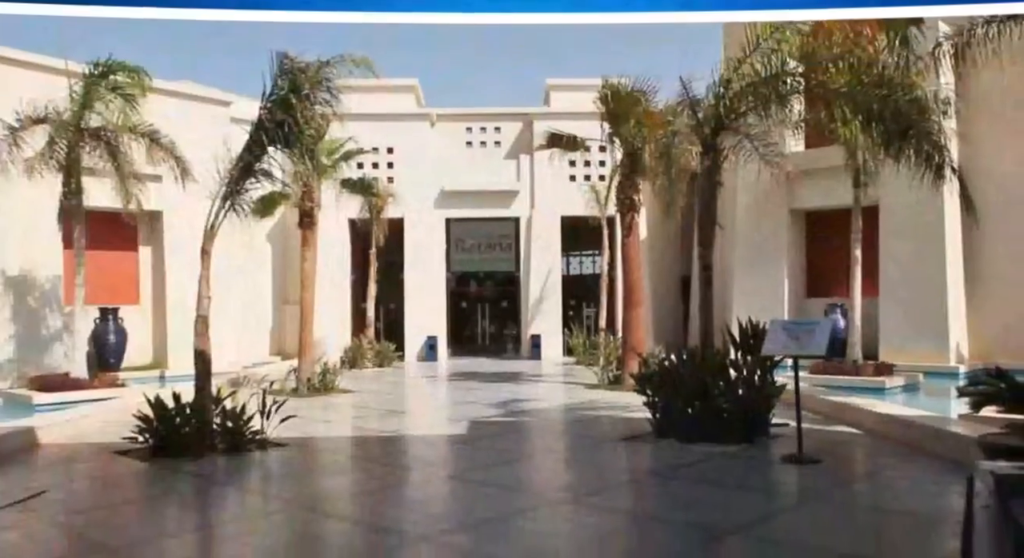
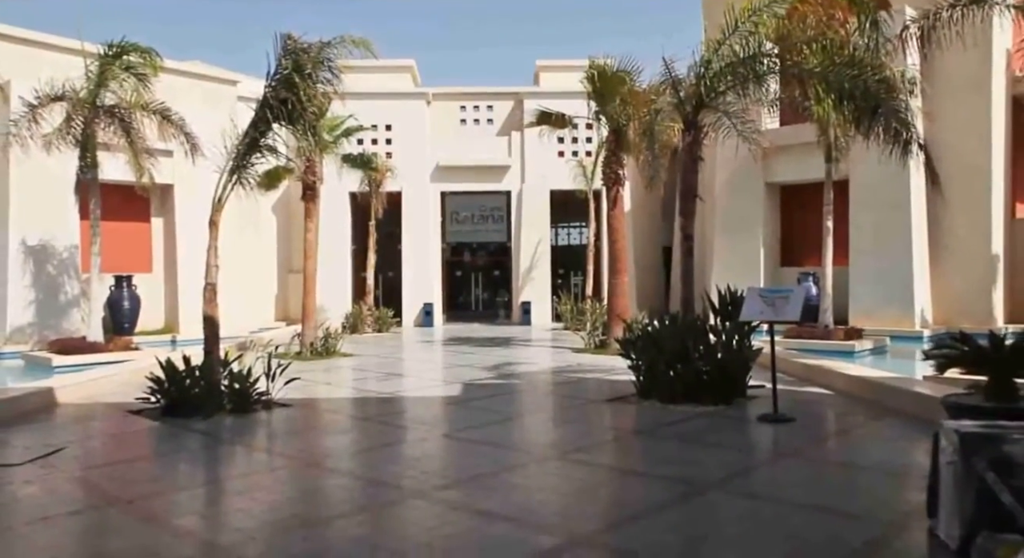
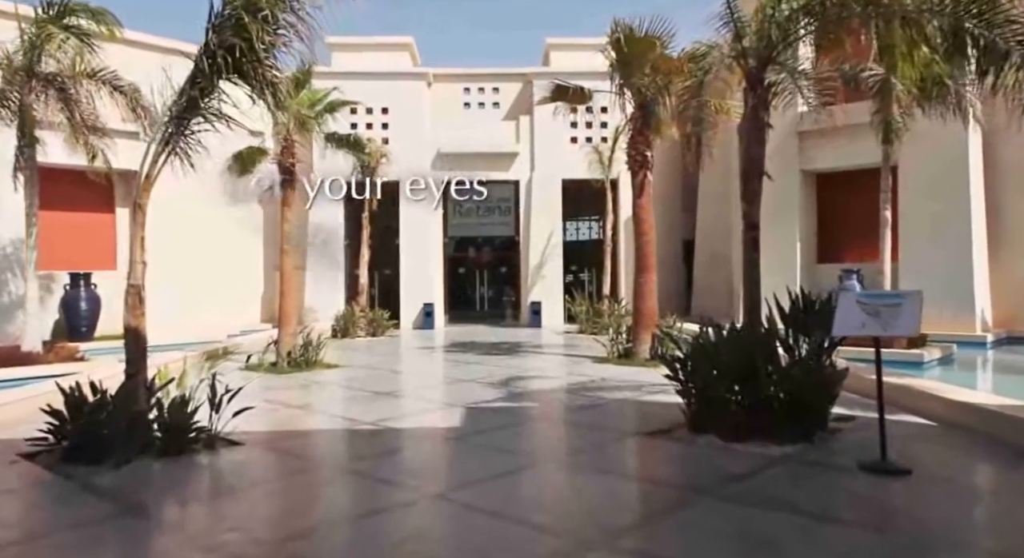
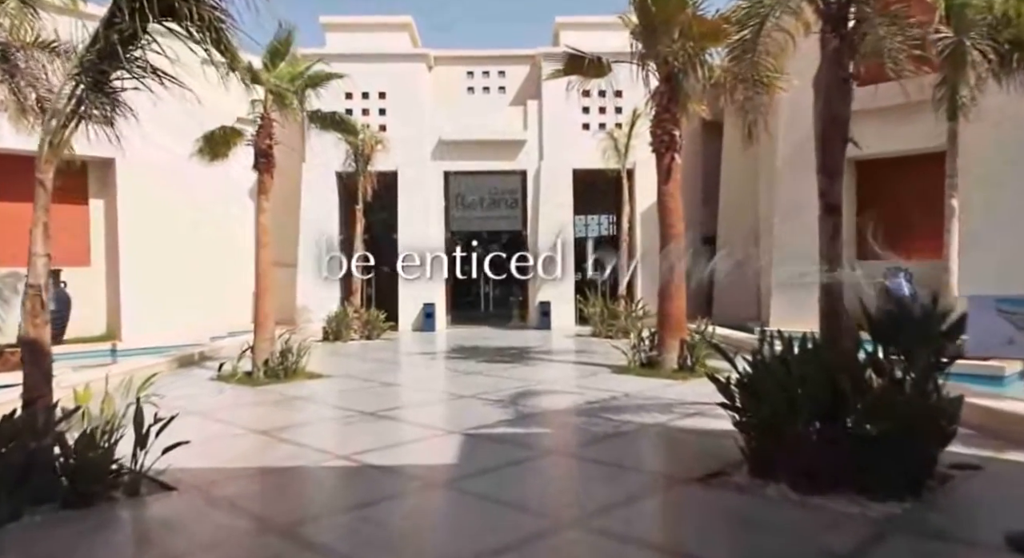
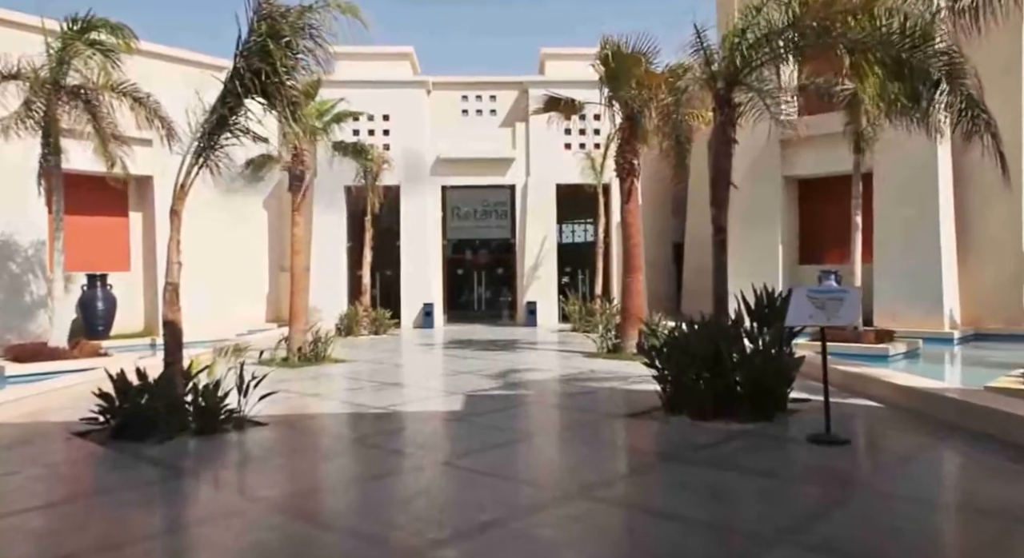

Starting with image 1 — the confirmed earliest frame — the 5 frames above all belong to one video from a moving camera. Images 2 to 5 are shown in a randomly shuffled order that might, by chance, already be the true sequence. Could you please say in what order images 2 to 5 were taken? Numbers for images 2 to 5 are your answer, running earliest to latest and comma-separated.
2, 5, 3, 4
